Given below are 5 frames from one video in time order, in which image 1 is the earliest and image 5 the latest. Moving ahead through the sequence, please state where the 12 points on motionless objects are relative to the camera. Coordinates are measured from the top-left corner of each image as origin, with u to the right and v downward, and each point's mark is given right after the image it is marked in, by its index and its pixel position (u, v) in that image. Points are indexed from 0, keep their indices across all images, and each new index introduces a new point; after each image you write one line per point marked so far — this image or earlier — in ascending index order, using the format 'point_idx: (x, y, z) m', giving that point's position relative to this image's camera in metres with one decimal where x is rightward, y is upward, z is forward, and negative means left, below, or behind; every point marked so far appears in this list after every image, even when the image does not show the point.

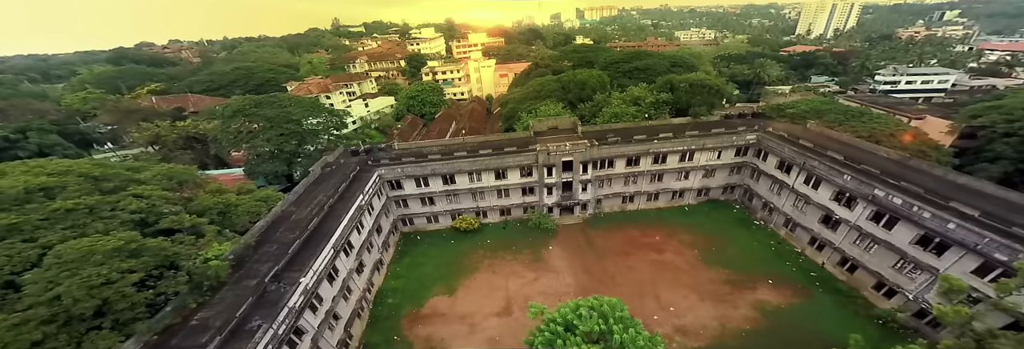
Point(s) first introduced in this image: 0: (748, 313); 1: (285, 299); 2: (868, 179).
0: (+14.6, -8.6, +19.0) m
1: (-10.7, -5.9, +14.6) m
2: (+21.6, -0.2, +19.0) m
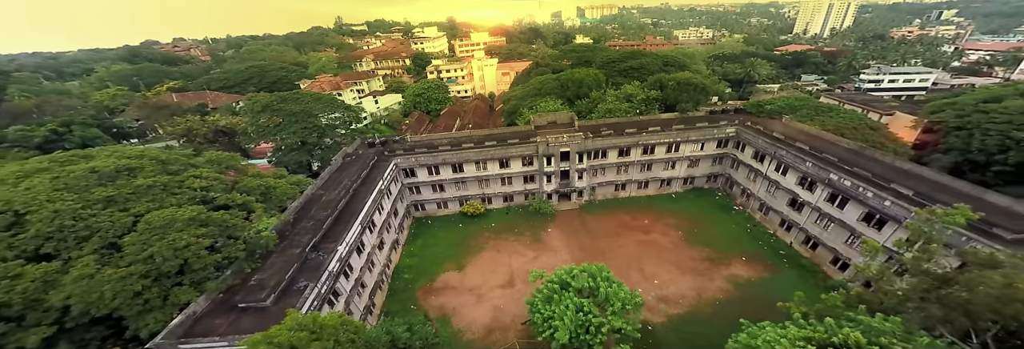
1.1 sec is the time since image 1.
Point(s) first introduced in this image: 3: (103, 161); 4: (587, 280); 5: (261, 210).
0: (+14.8, -7.8, +21.8) m
1: (-10.5, -5.0, +17.4) m
2: (+21.8, +0.7, +21.8) m
3: (-24.2, +0.9, +18.7) m
4: (+4.0, -5.5, +16.4) m
5: (-15.6, -2.2, +19.5) m
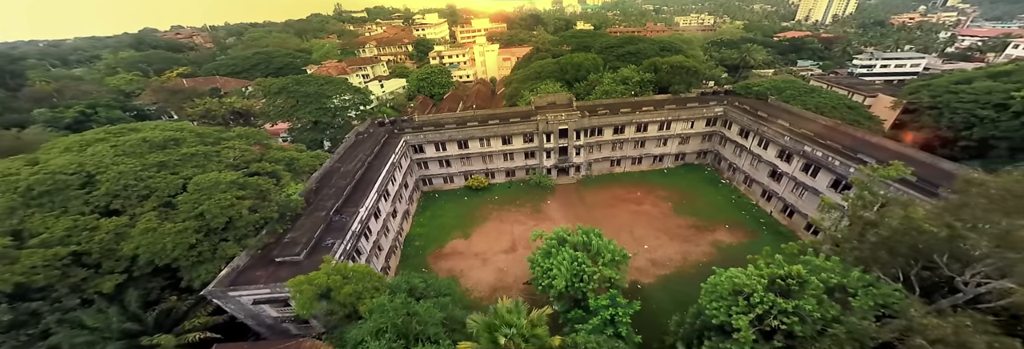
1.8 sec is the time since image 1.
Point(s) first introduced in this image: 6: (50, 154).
0: (+15.0, -5.7, +24.1) m
1: (-10.3, -3.1, +19.6) m
2: (+22.0, +2.7, +23.8) m
3: (-24.0, +2.8, +20.7) m
4: (+4.1, -3.7, +18.6) m
5: (-15.5, -0.3, +21.6) m
6: (-26.4, +1.3, +17.9) m
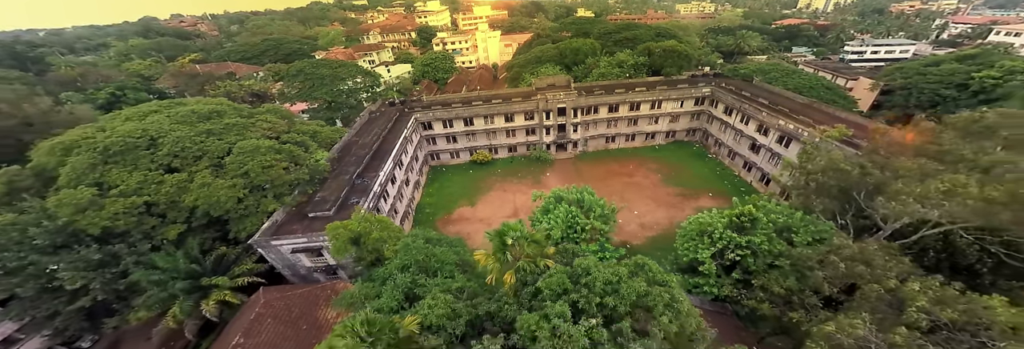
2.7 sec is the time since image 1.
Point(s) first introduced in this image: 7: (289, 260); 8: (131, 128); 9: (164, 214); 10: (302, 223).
0: (+15.2, -3.3, +26.8) m
1: (-10.1, -0.8, +22.2) m
2: (+22.2, +5.1, +26.2) m
3: (-23.8, +5.1, +23.2) m
4: (+4.3, -1.5, +21.2) m
5: (-15.3, +2.1, +24.2) m
6: (-26.2, +3.5, +20.5) m
7: (-13.9, -5.3, +19.4) m
8: (-24.1, +2.9, +19.6) m
9: (-19.6, -2.1, +17.5) m
10: (-13.1, -3.0, +19.5) m
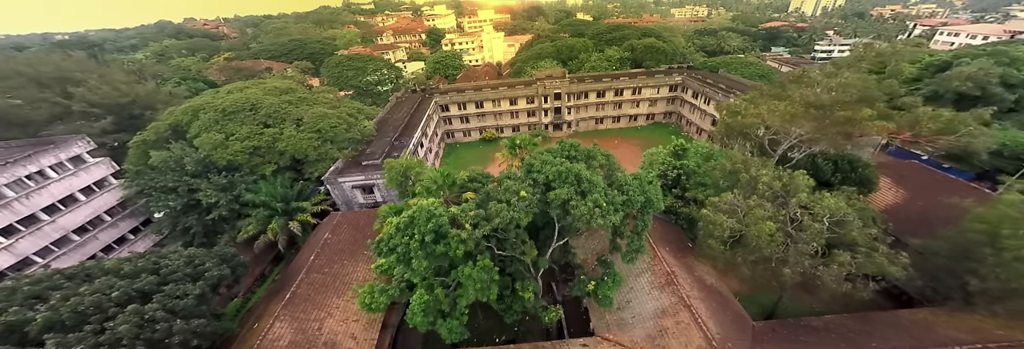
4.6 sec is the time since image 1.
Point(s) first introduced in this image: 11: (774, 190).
0: (+15.6, 0.0, +33.1) m
1: (-9.7, +2.6, +28.7) m
2: (+22.6, +8.4, +32.6) m
3: (-23.4, +8.6, +29.8) m
4: (+4.7, +2.0, +27.7) m
5: (-14.9, +5.5, +30.7) m
6: (-25.8, +7.0, +27.1) m
7: (-13.5, -1.8, +25.9) m
8: (-23.7, +6.4, +26.2) m
9: (-19.2, +1.4, +24.0) m
10: (-12.7, +0.5, +25.9) m
11: (+13.2, -0.8, +15.7) m
